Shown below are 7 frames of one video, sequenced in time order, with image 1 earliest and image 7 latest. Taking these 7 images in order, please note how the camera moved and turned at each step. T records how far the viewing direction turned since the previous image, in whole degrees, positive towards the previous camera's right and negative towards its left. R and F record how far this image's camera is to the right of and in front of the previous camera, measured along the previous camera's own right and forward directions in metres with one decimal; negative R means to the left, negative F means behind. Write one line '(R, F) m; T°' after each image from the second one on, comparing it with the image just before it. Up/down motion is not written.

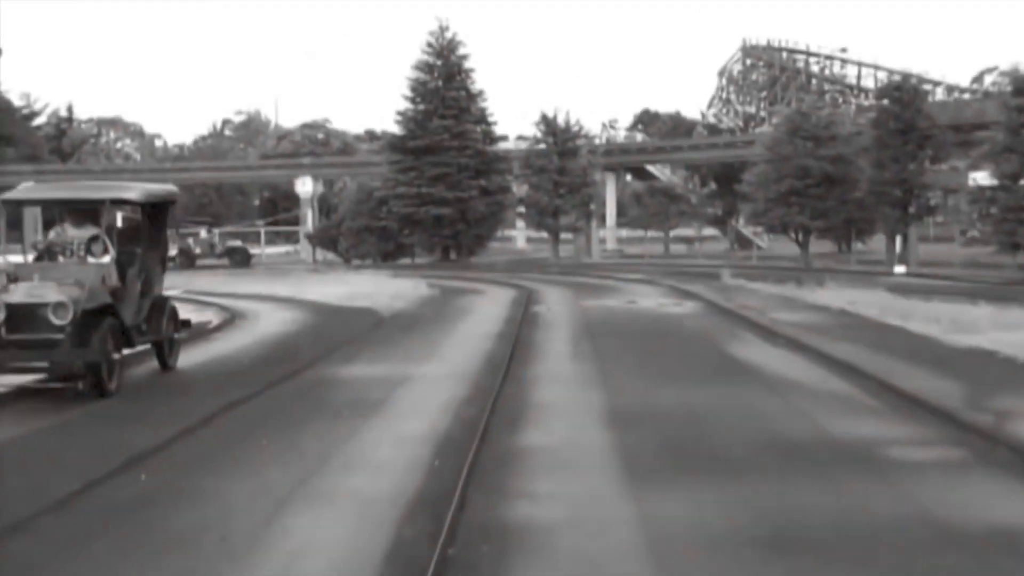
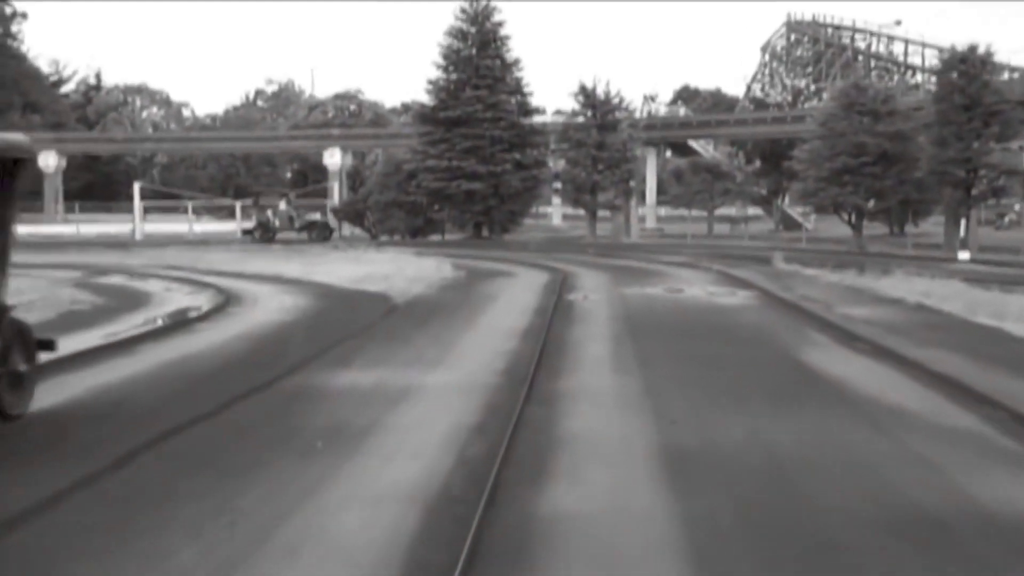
(+0.1, +2.5) m; -2°
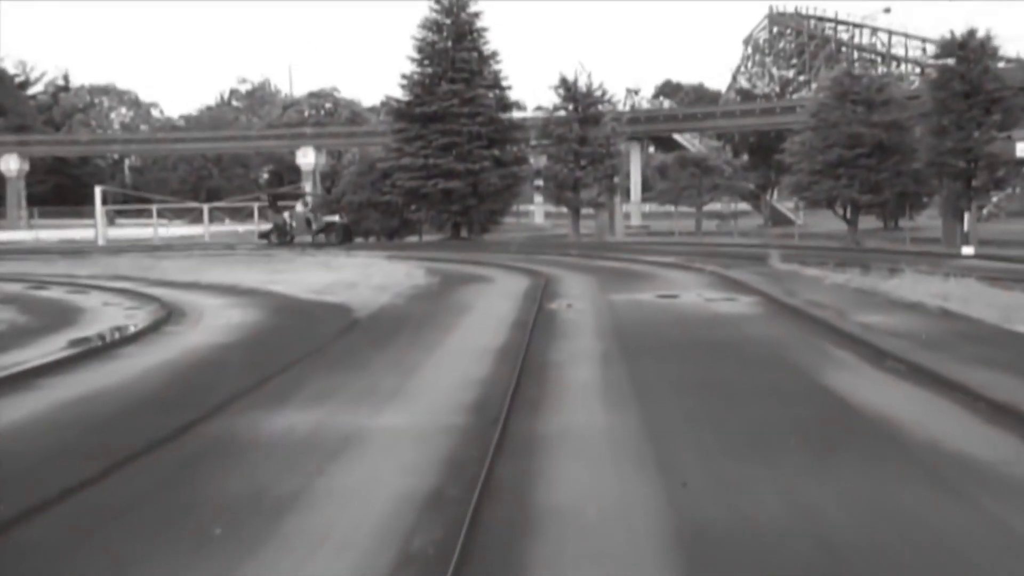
(+0.1, +2.1) m; +1°
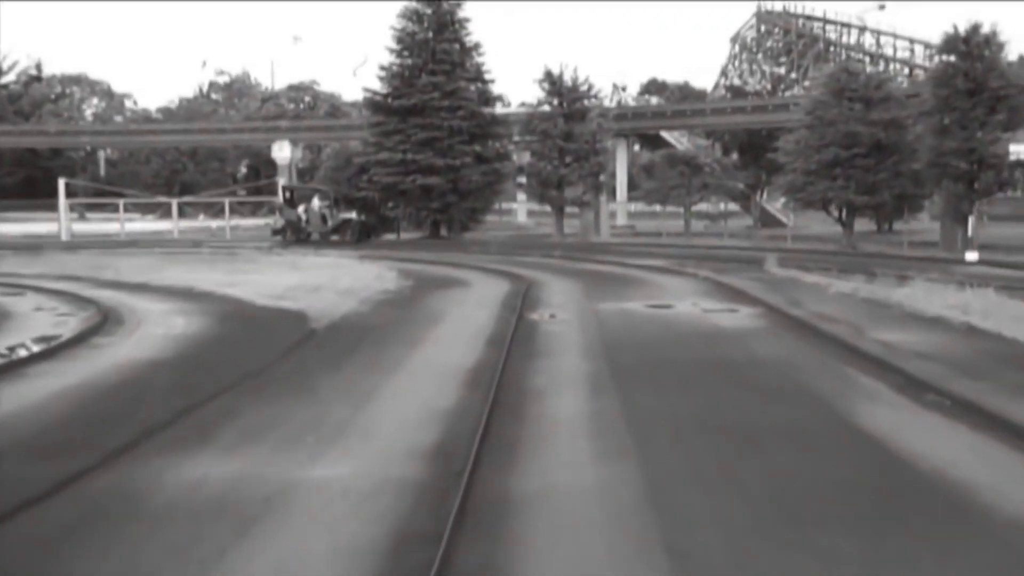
(+0.1, +1.8) m; +1°
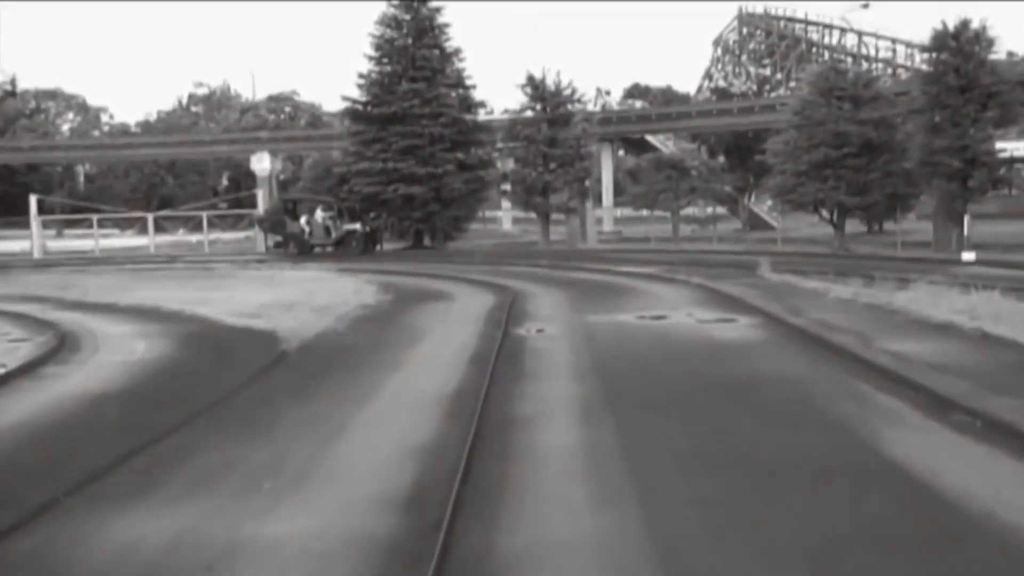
(0.0, +1.0) m; +1°
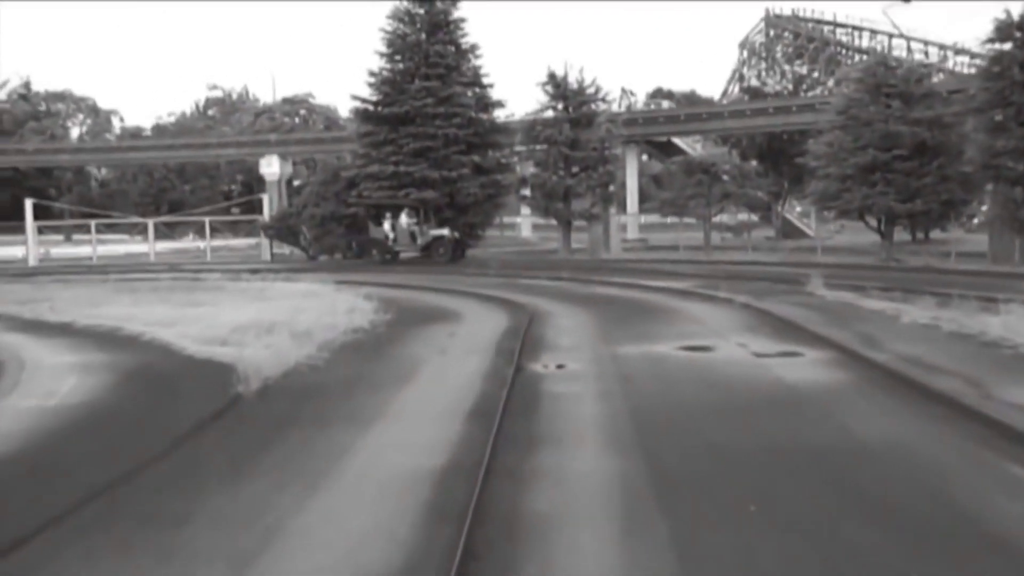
(+0.1, +3.0) m; -1°
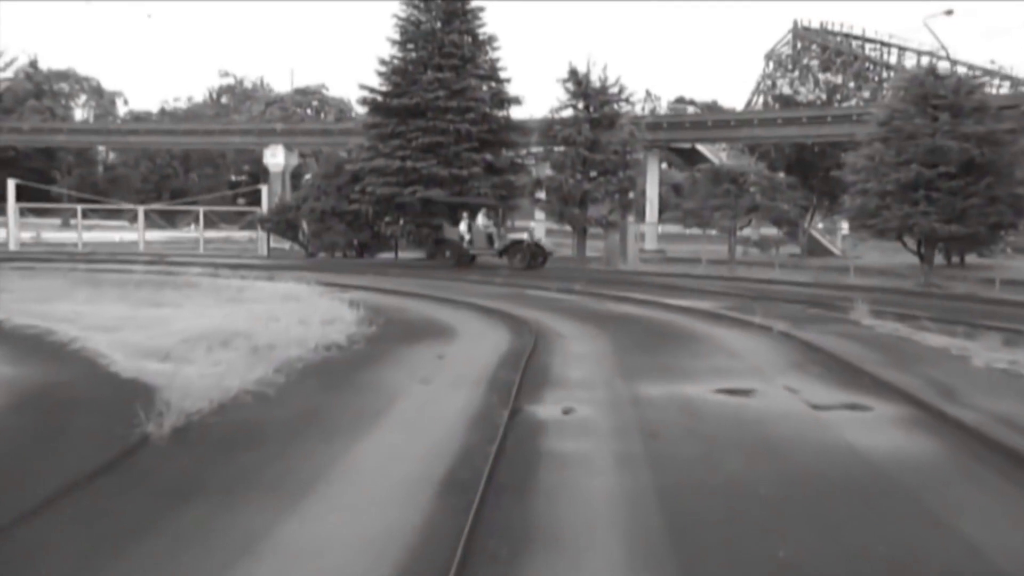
(+0.1, +2.6) m; -1°
